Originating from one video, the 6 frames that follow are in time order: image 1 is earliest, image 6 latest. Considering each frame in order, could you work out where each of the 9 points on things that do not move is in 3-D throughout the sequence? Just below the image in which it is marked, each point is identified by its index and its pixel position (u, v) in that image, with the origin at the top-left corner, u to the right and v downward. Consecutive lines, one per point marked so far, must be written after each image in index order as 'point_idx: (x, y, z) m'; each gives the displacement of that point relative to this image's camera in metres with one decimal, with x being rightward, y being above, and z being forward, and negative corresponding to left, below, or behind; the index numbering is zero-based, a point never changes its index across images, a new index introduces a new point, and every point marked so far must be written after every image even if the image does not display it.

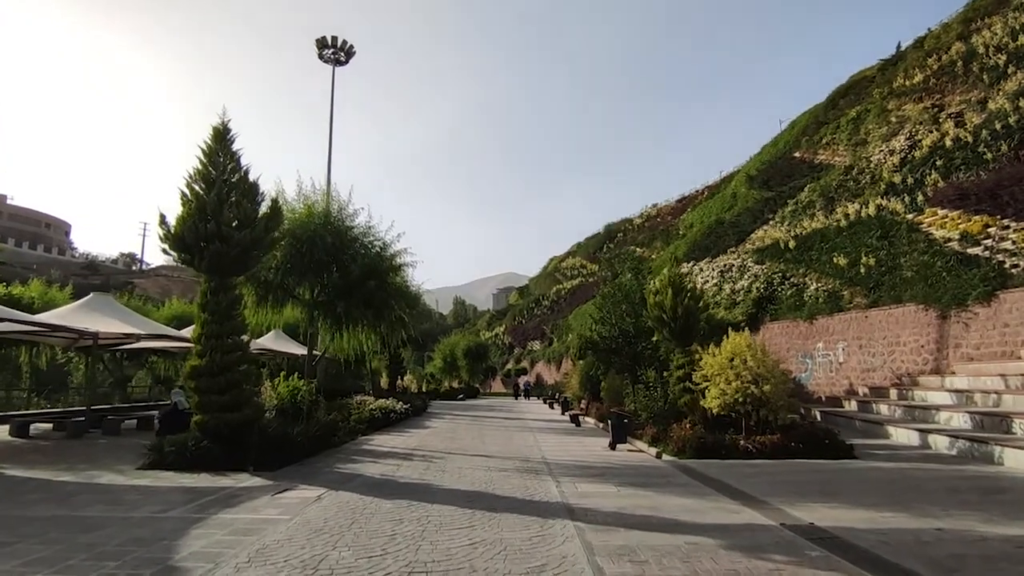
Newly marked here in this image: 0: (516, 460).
0: (+0.1, -4.0, +13.4) m
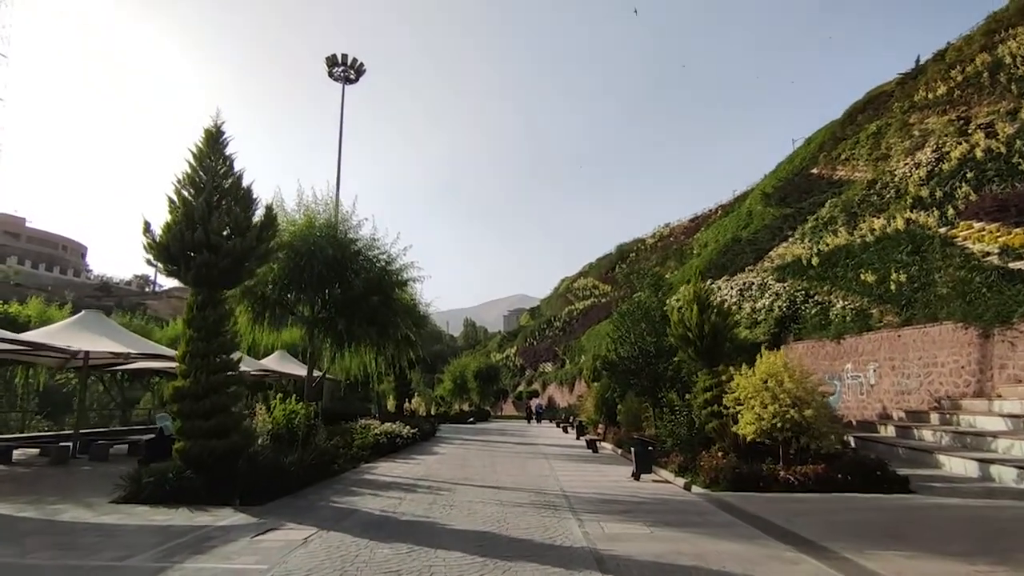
0: (+0.4, -4.2, +12.1) m
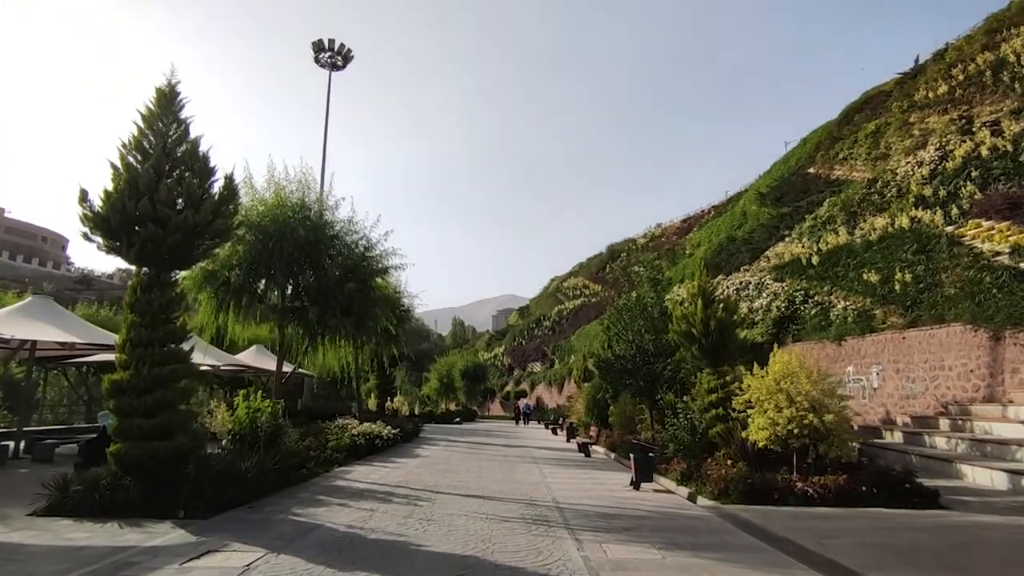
0: (+0.2, -4.0, +10.8) m
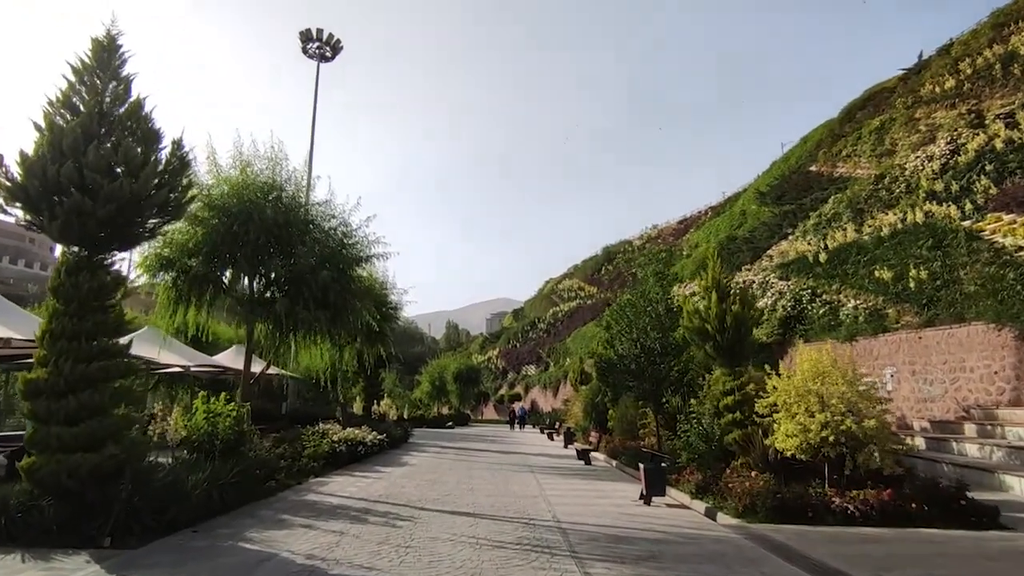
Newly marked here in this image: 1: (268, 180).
0: (+0.1, -3.8, +9.3) m
1: (-5.4, +2.4, +12.9) m
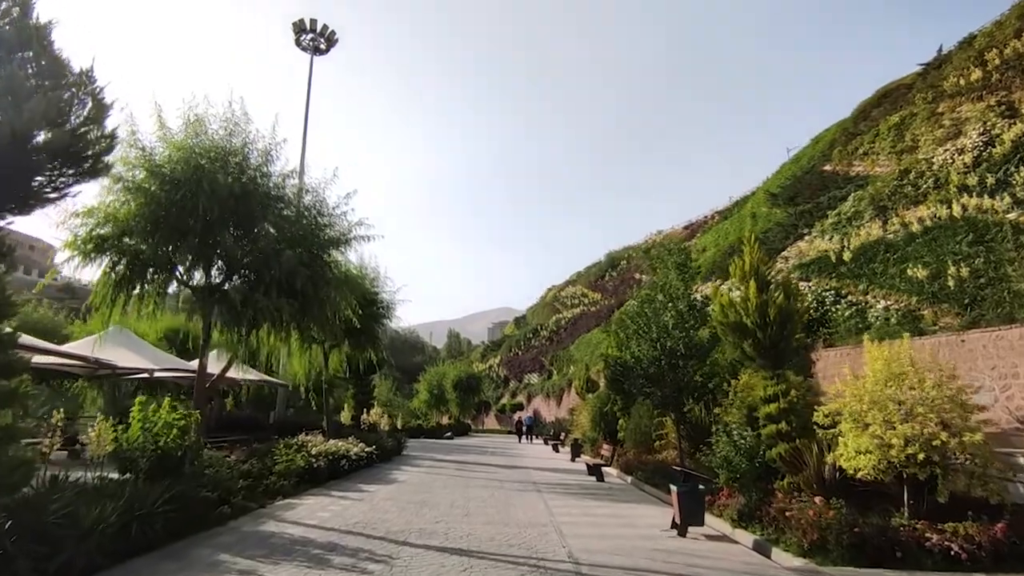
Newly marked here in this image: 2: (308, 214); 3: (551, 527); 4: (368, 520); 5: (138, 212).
0: (+0.2, -3.4, +7.2) m
1: (-5.3, +2.6, +10.9) m
2: (-4.0, +1.4, +11.7) m
3: (+0.7, -4.0, +9.9) m
4: (-2.5, -4.0, +10.1) m
5: (-6.4, +1.3, +10.0) m
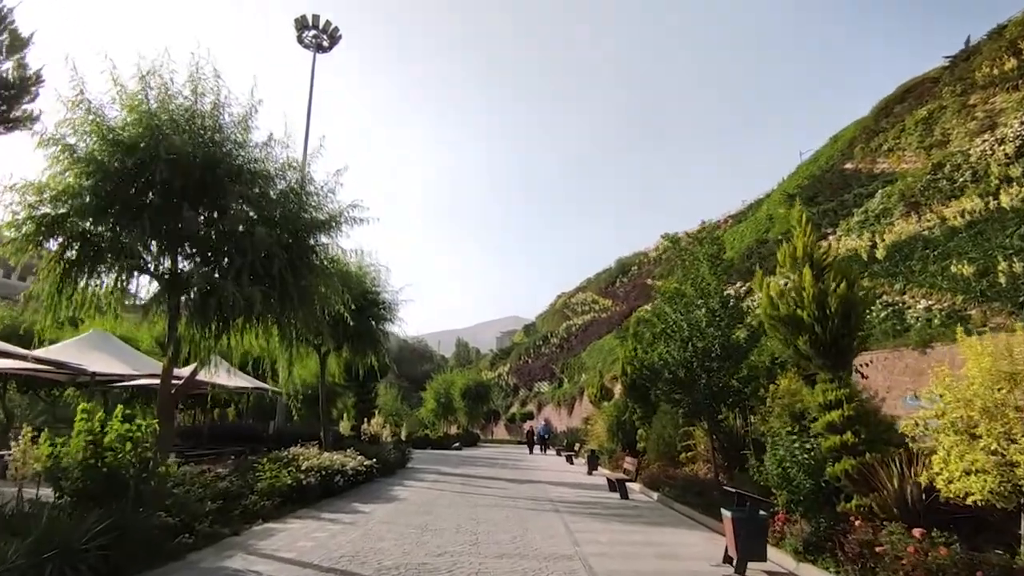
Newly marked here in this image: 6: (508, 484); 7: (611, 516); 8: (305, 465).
0: (+0.4, -3.2, +5.5) m
1: (-5.1, +2.8, +9.4) m
2: (-3.7, +1.6, +10.1) m
3: (+0.9, -3.8, +8.2) m
4: (-2.2, -3.8, +8.4) m
5: (-6.2, +1.5, +8.4) m
6: (-0.1, -6.2, +18.6) m
7: (+2.1, -4.8, +12.2) m
8: (-4.8, -4.1, +13.7) m
